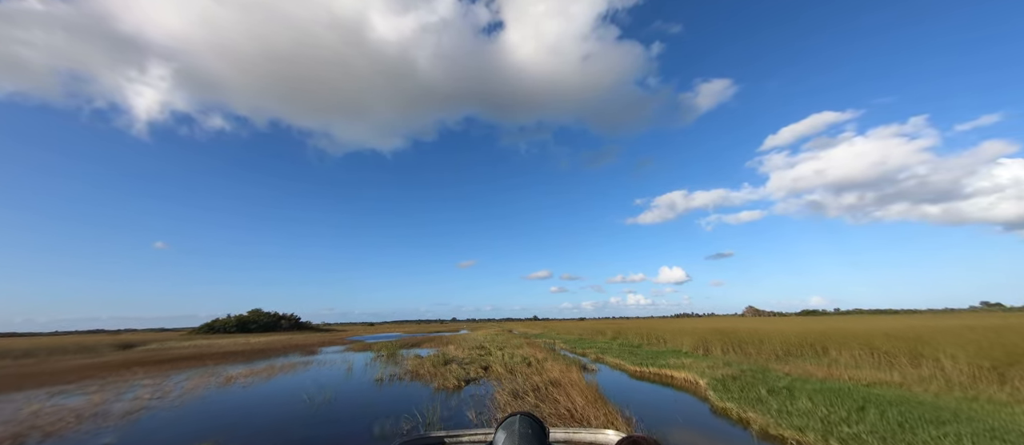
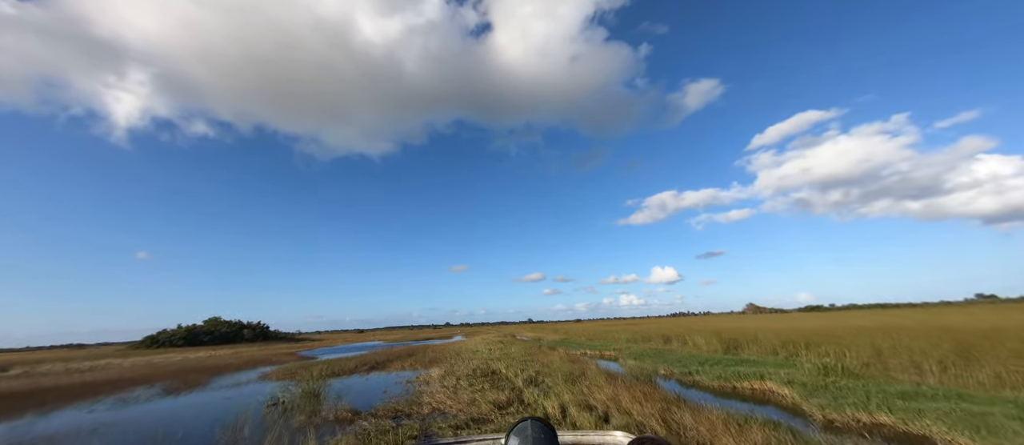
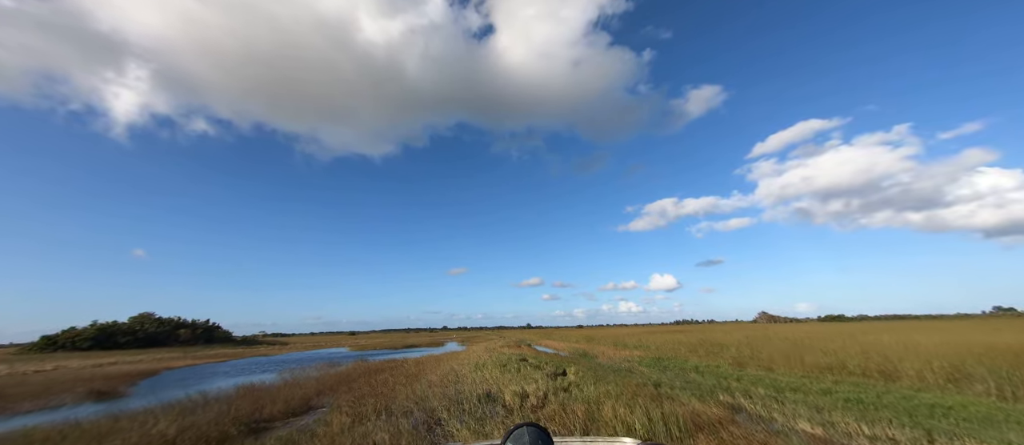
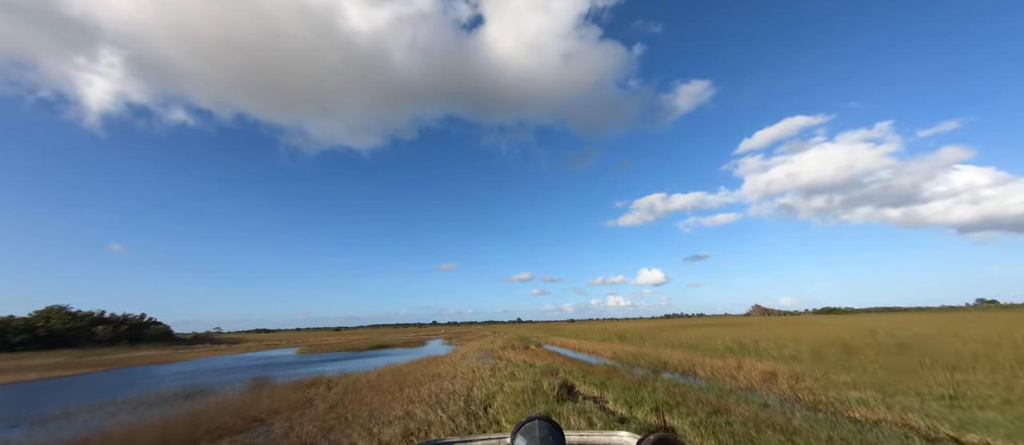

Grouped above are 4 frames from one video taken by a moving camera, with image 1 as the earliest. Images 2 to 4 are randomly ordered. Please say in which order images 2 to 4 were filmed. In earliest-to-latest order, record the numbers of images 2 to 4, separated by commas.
2, 3, 4
